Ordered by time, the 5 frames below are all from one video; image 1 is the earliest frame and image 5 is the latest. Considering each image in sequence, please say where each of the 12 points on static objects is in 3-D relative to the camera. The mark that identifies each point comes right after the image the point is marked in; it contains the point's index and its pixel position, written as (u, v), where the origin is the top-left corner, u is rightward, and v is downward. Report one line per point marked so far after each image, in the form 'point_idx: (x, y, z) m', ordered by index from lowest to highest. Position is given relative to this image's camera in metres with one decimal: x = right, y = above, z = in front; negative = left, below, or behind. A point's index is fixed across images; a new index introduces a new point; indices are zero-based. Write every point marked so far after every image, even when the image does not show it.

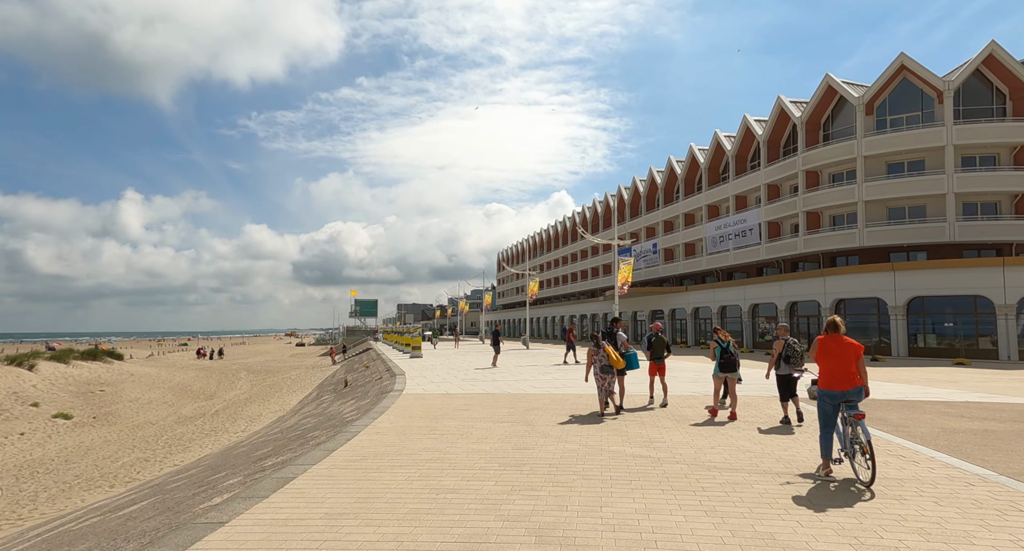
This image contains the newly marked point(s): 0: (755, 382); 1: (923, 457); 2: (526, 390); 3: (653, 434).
0: (+7.8, -3.5, +18.2) m
1: (+5.3, -2.3, +7.3) m
2: (+0.3, -3.4, +16.6) m
3: (+2.3, -2.7, +9.4) m
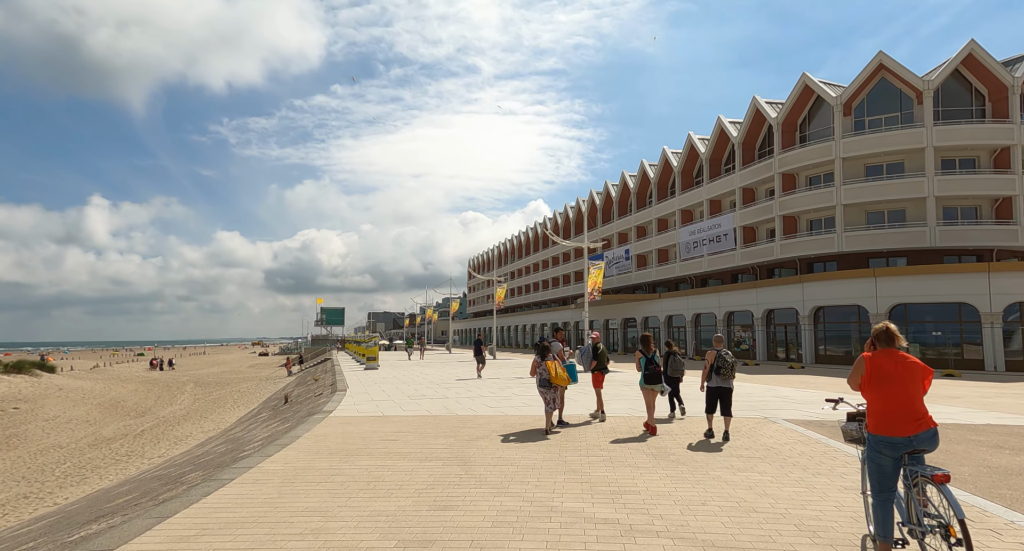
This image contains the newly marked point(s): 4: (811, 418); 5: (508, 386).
0: (+6.5, -3.6, +16.2) m
1: (+4.5, -2.2, +5.2) m
2: (-0.9, -3.4, +14.2) m
3: (+1.4, -2.6, +7.2) m
4: (+6.4, -3.1, +12.1) m
5: (-0.1, -4.0, +20.1) m
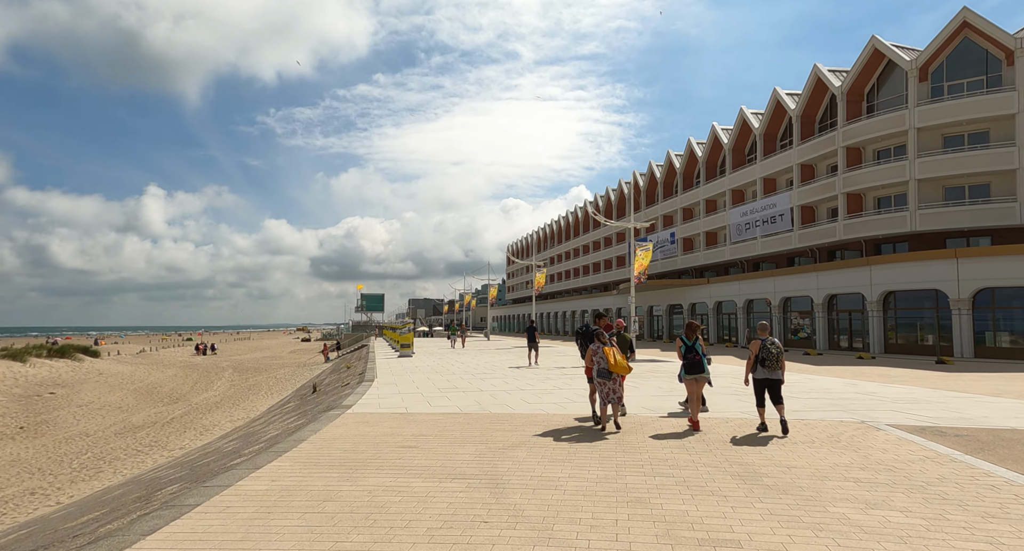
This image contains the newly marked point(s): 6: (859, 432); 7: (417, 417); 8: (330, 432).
0: (+7.5, -3.0, +13.9) m
1: (+4.8, -1.9, +3.0) m
2: (0.0, -2.9, +12.5) m
3: (+1.9, -2.3, +5.3) m
4: (+7.2, -2.6, +9.8) m
5: (+1.2, -3.3, +18.2) m
6: (+5.7, -2.6, +9.3) m
7: (-1.8, -2.7, +10.8) m
8: (-3.1, -2.6, +9.4) m
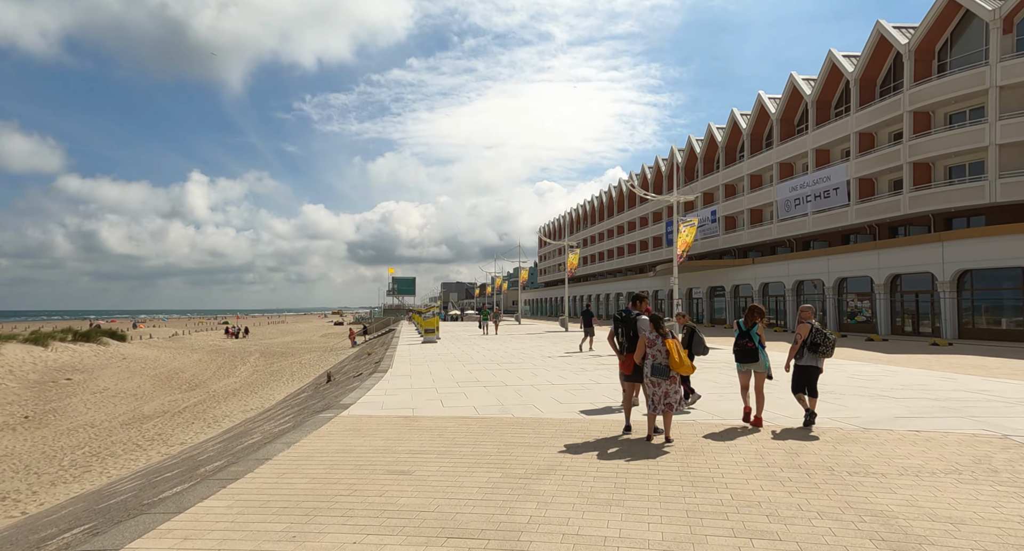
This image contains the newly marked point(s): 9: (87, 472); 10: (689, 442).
0: (+8.1, -2.5, +11.3) m
1: (+4.7, -1.7, +0.6) m
2: (+0.6, -2.4, +10.3) m
3: (+2.0, -2.0, +3.0) m
4: (+7.5, -2.2, +7.2) m
5: (+2.1, -2.7, +16.0) m
6: (+6.1, -2.2, +6.8) m
7: (-1.4, -2.3, +8.8) m
8: (-2.7, -2.2, +7.4) m
9: (-10.6, -4.9, +14.1) m
10: (+2.4, -2.3, +7.7) m
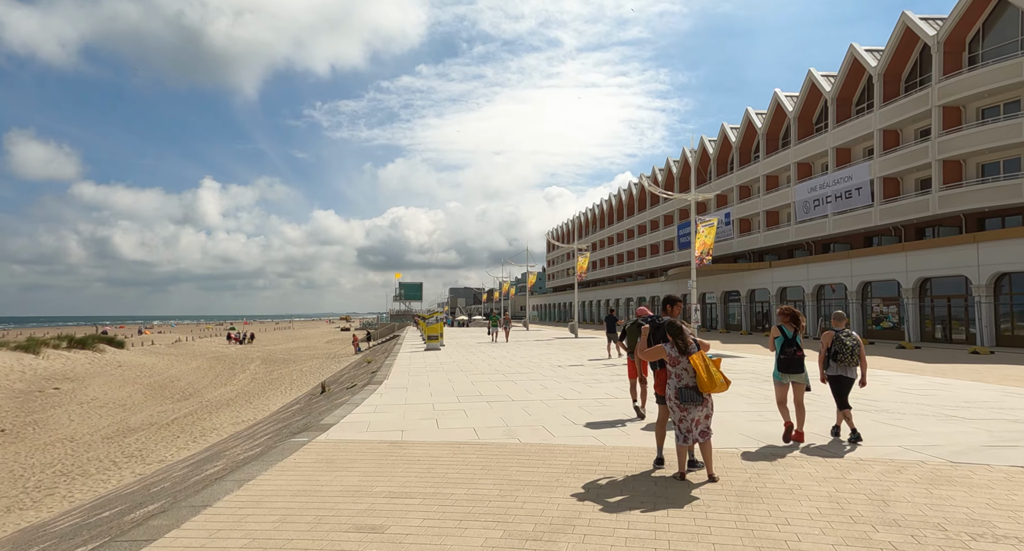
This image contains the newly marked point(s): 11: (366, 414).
0: (+8.3, -2.5, +9.7) m
1: (+4.7, -1.6, -1.0) m
2: (+0.7, -2.4, +8.8) m
3: (+1.9, -1.9, +1.5) m
4: (+7.6, -2.1, +5.6) m
5: (+2.3, -2.7, +14.4) m
6: (+6.1, -2.1, +5.2) m
7: (-1.3, -2.3, +7.3) m
8: (-2.6, -2.2, +6.0) m
9: (-10.4, -5.0, +12.7) m
10: (+2.5, -2.3, +6.2) m
11: (-2.6, -2.5, +10.3) m
